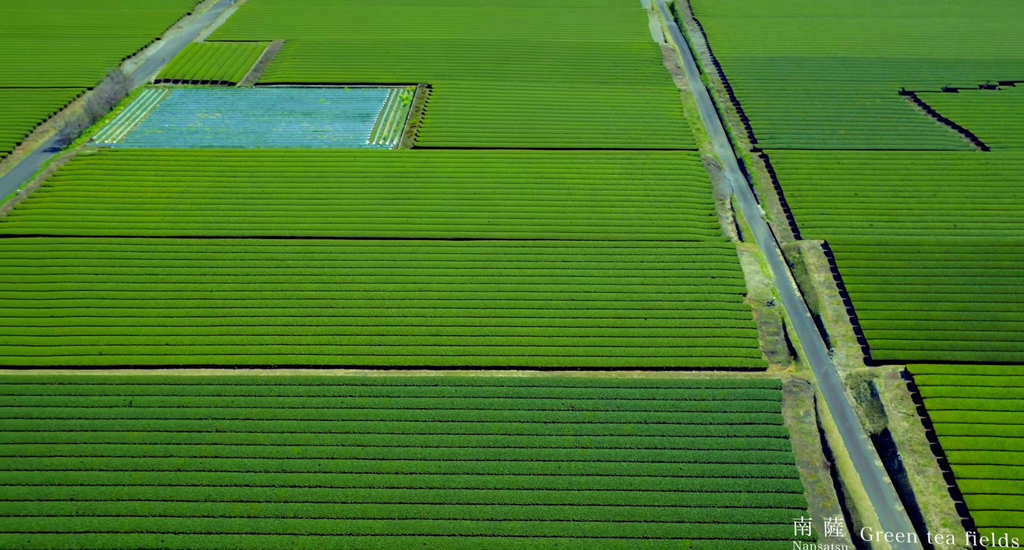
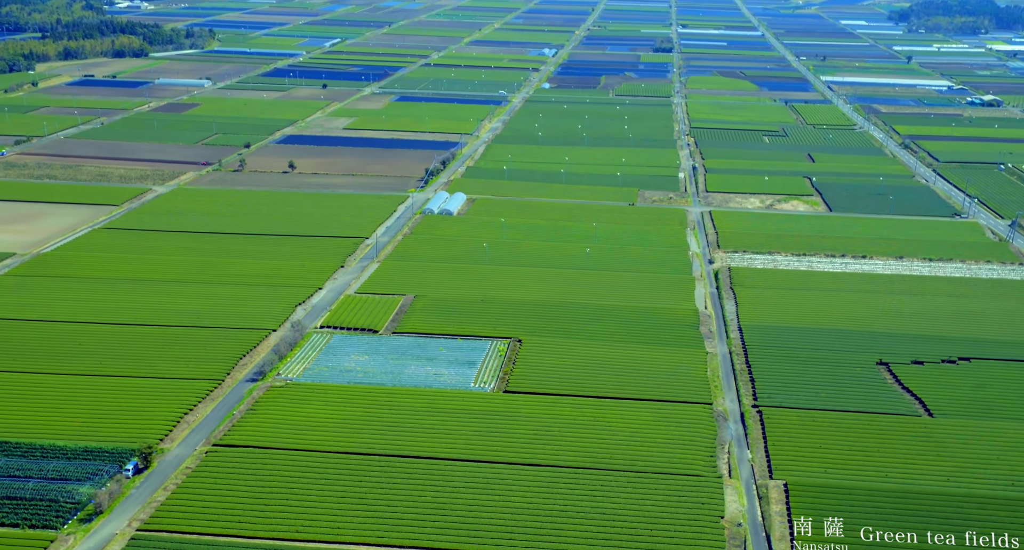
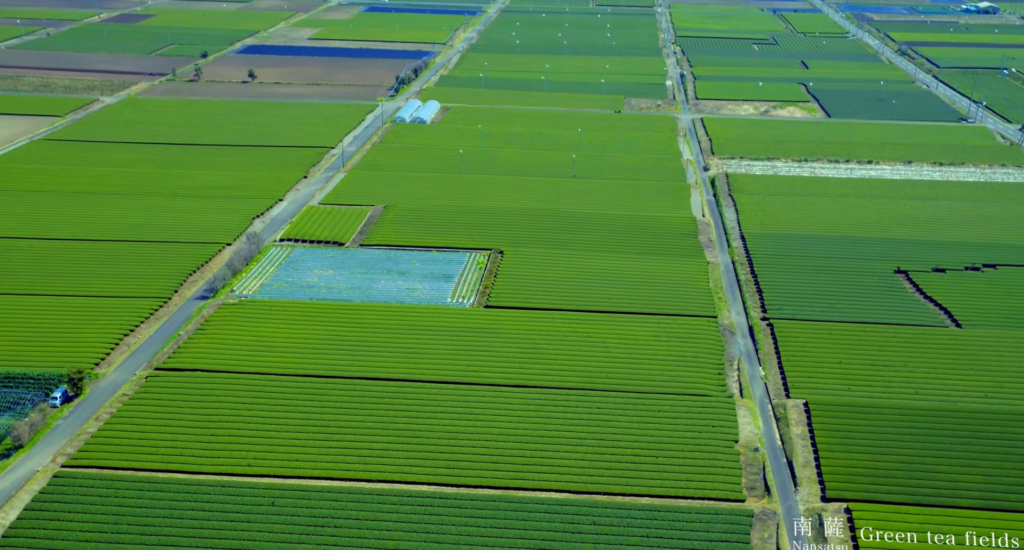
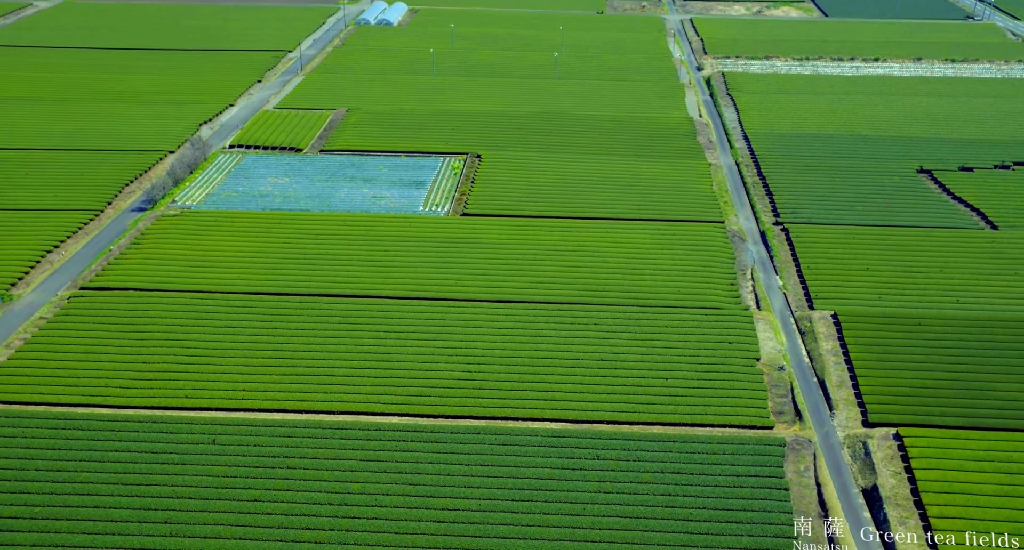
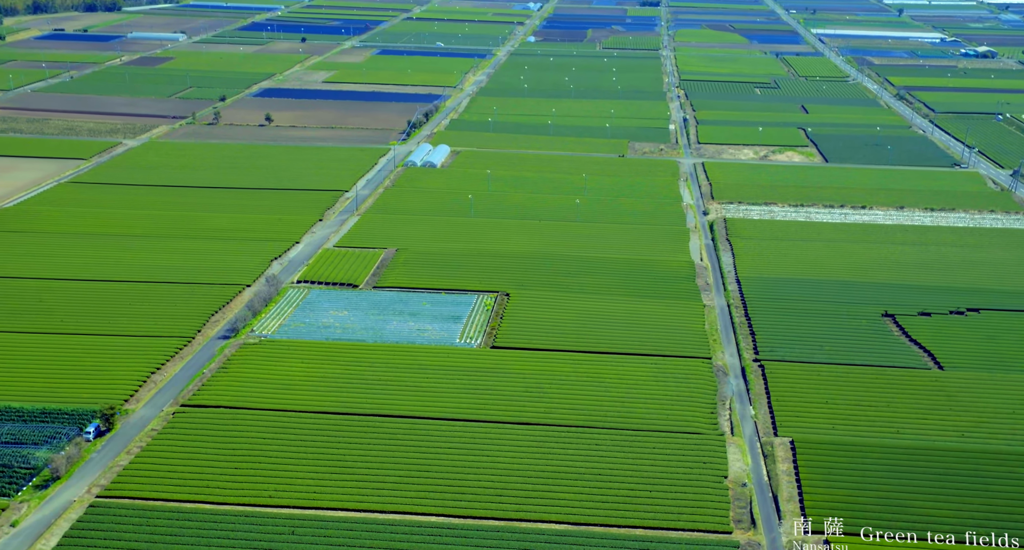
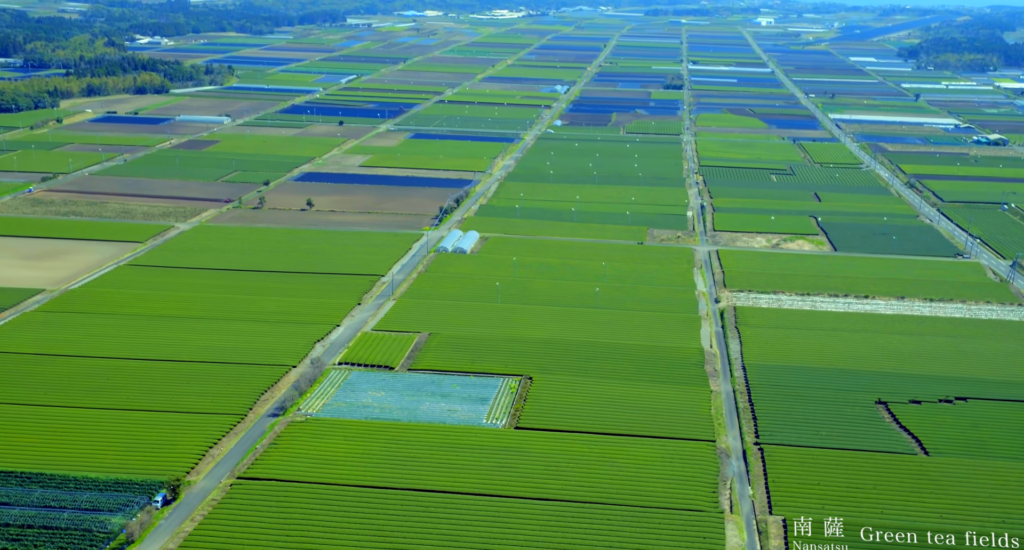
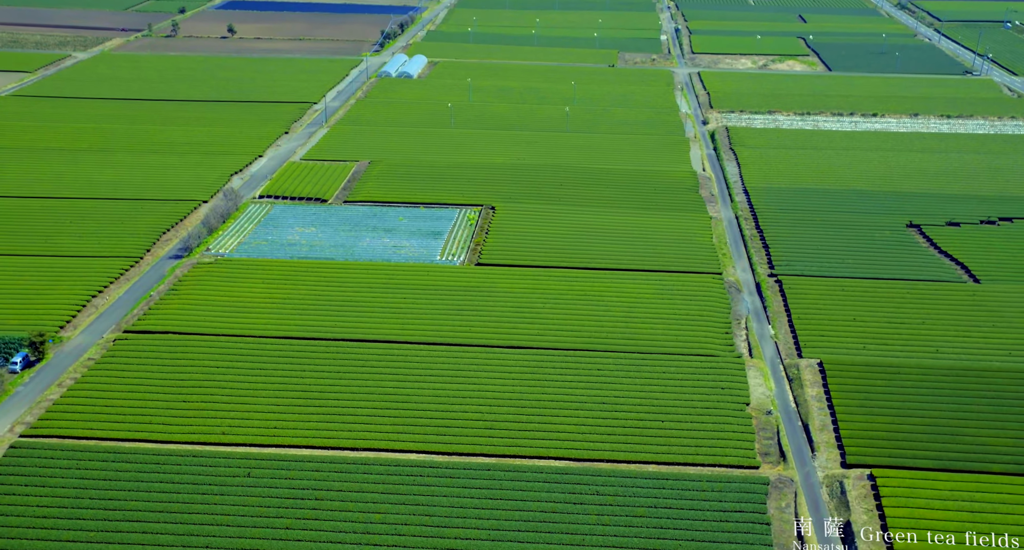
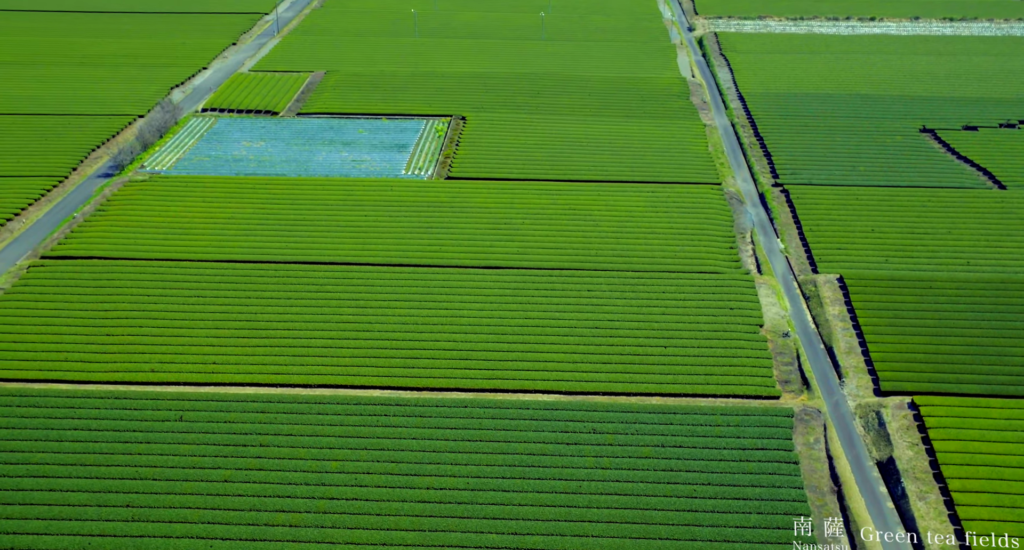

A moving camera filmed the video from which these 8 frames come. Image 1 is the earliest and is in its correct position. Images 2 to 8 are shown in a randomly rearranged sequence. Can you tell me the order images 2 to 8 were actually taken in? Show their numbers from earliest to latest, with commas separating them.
8, 4, 7, 3, 5, 2, 6
